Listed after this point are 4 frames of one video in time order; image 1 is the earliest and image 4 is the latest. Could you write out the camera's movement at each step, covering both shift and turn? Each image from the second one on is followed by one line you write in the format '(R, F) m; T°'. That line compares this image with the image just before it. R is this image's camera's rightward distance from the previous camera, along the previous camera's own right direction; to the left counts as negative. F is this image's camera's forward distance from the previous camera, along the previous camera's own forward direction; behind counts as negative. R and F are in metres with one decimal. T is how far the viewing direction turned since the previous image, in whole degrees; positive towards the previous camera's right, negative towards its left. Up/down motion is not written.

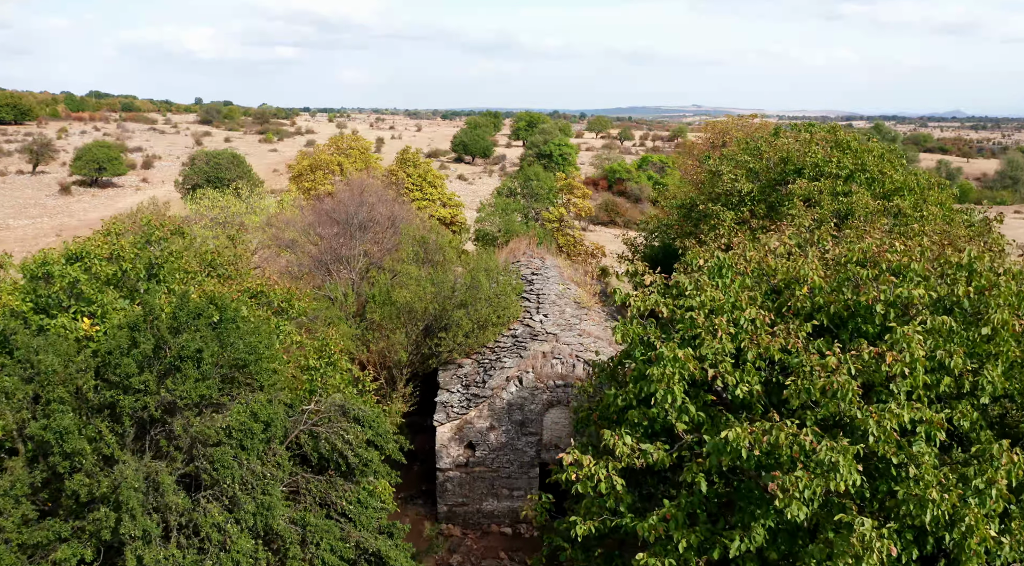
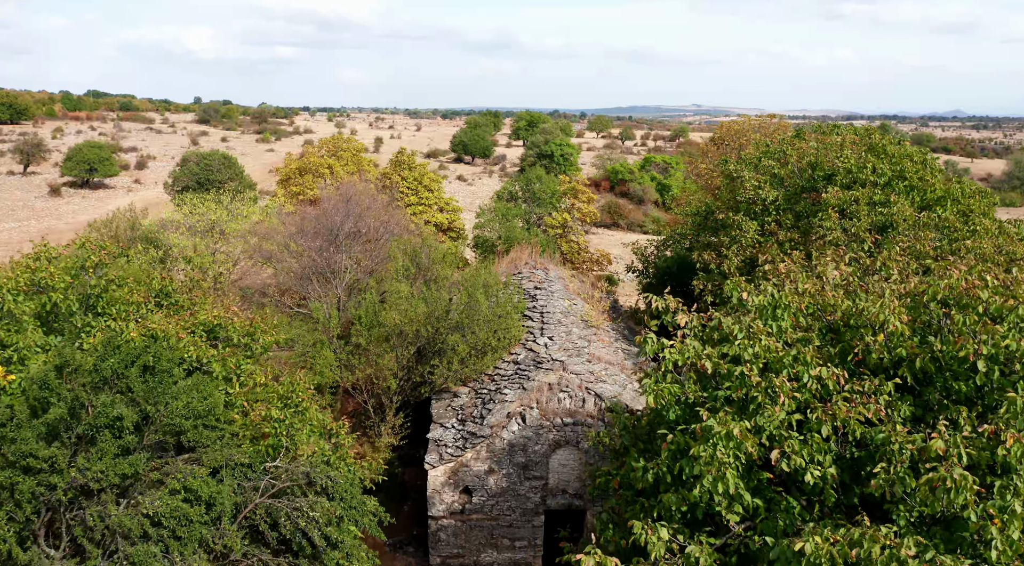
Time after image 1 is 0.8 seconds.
(0.0, +1.4) m; 0°
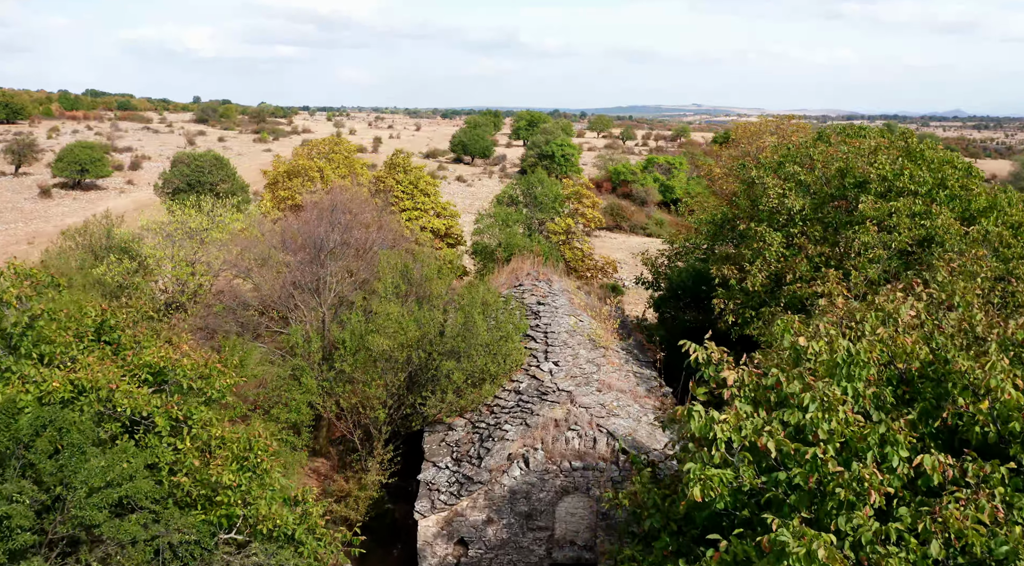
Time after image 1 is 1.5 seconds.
(0.0, +1.2) m; 0°
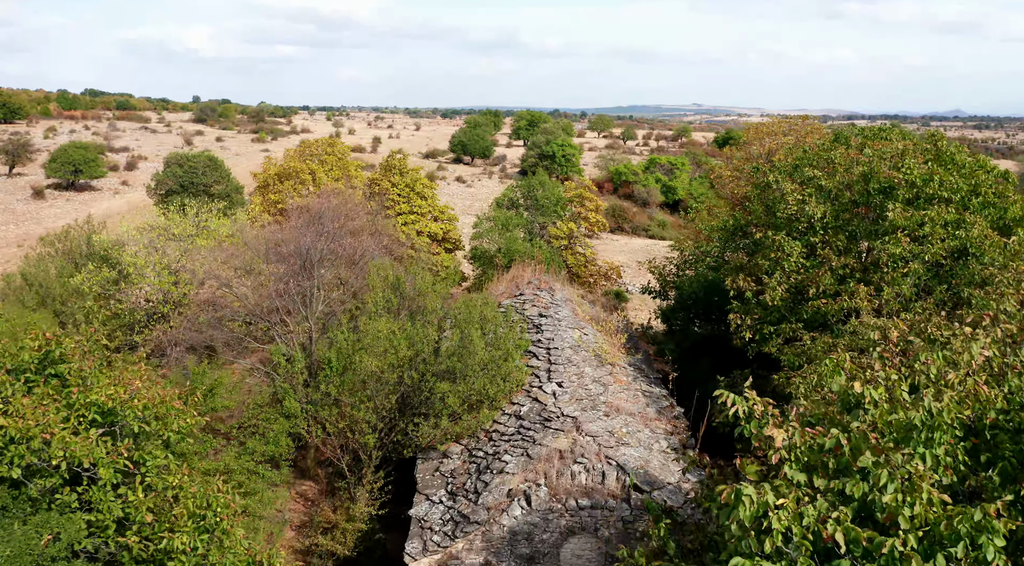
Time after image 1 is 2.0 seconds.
(0.0, +0.9) m; 0°
